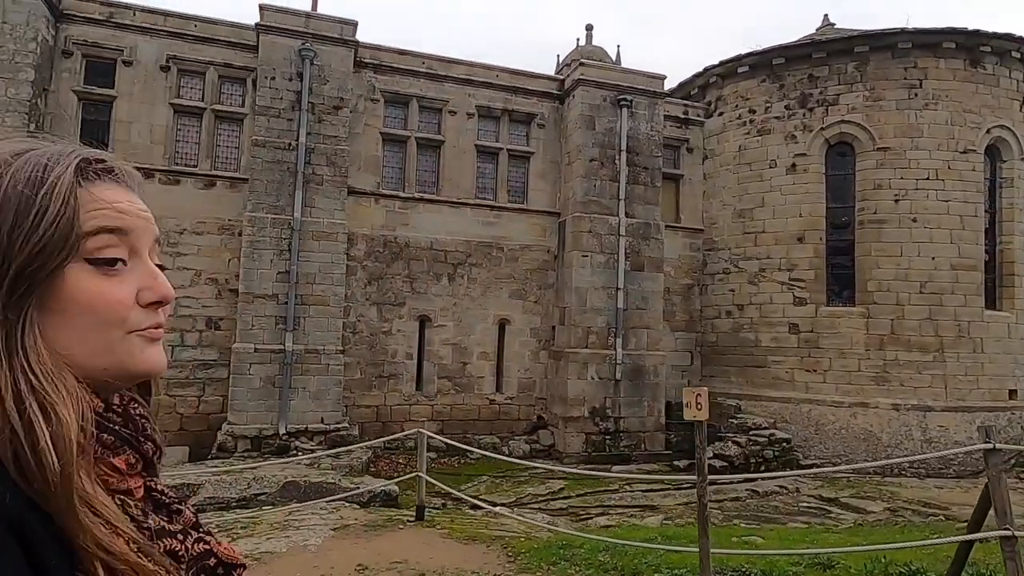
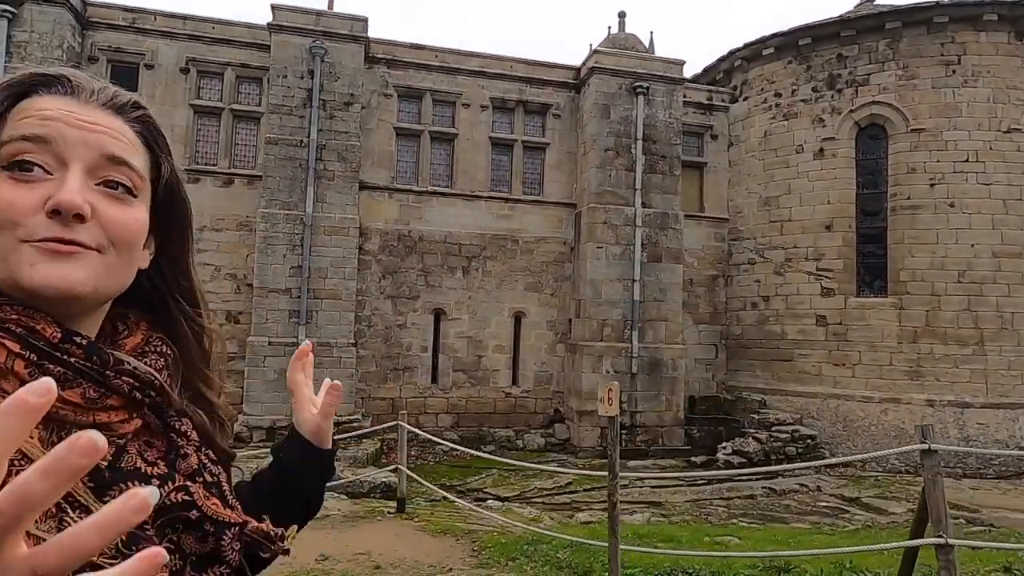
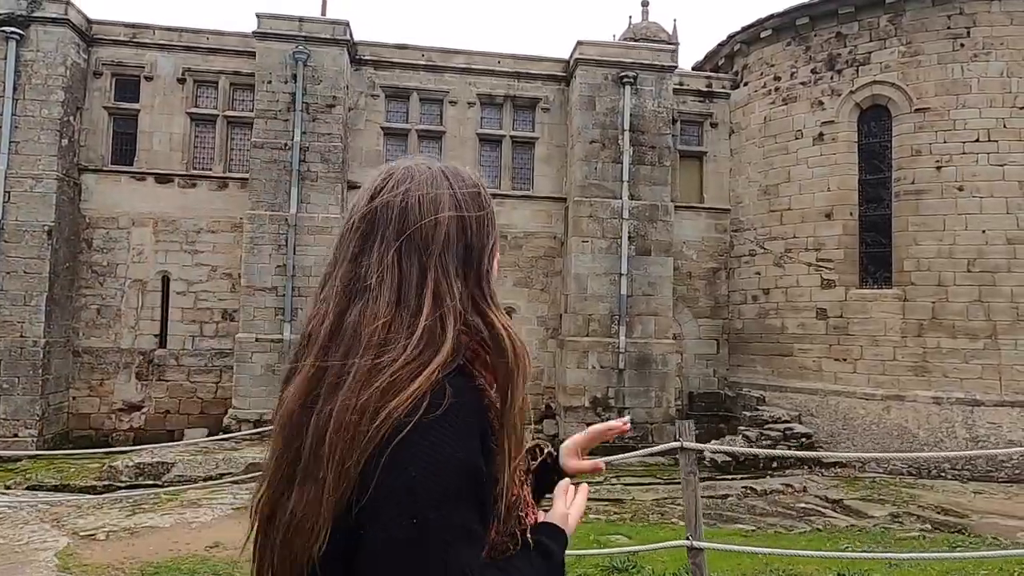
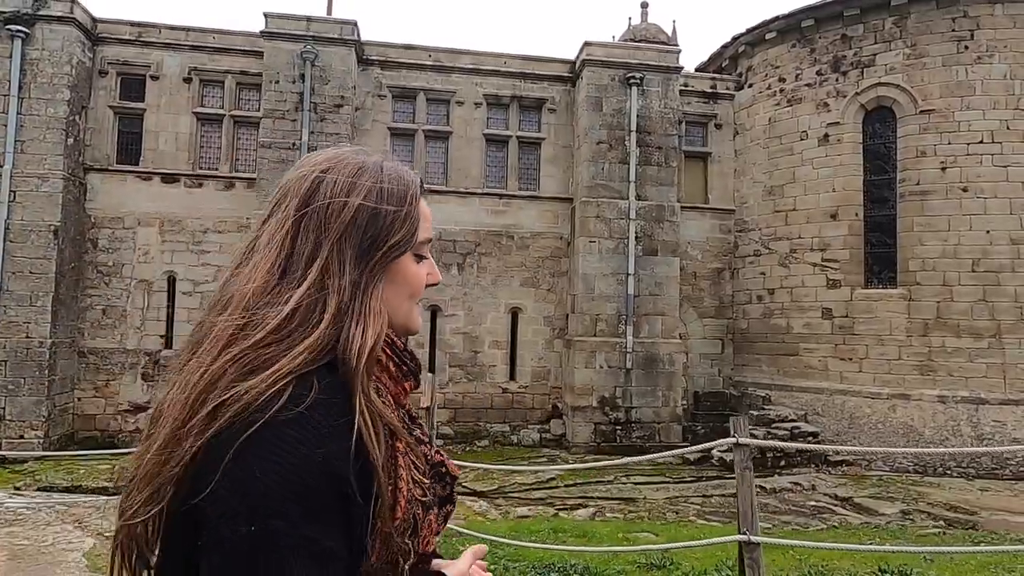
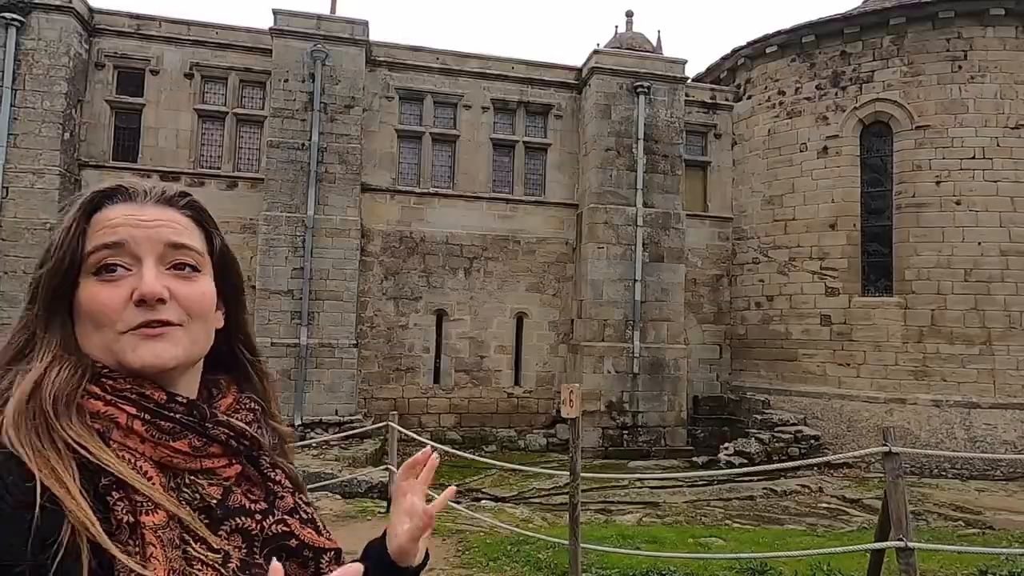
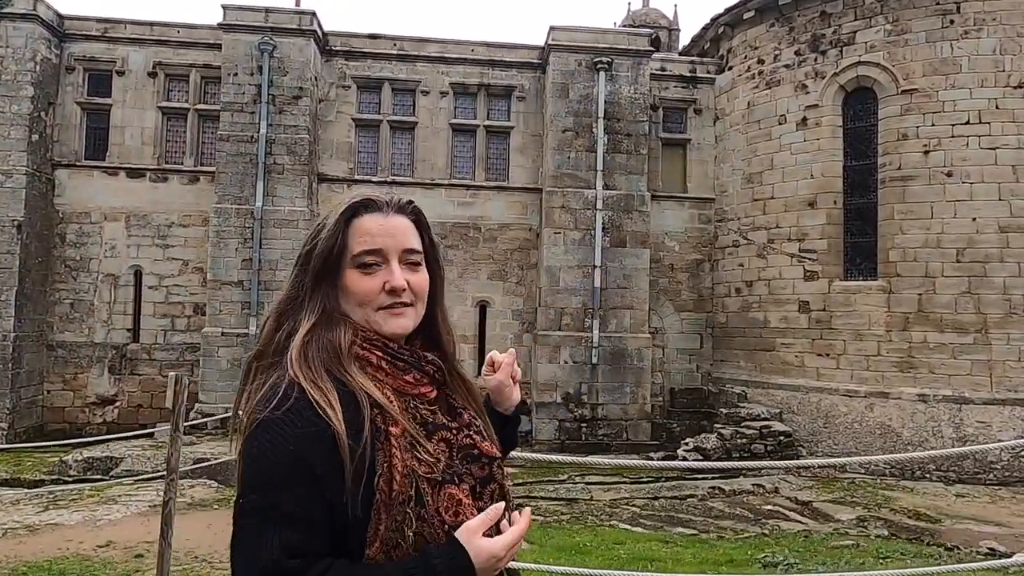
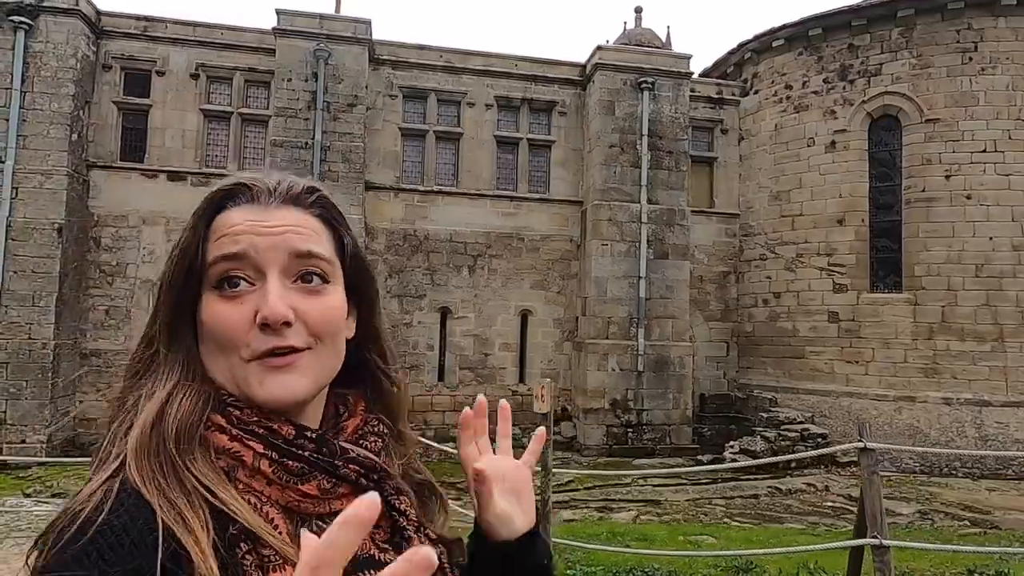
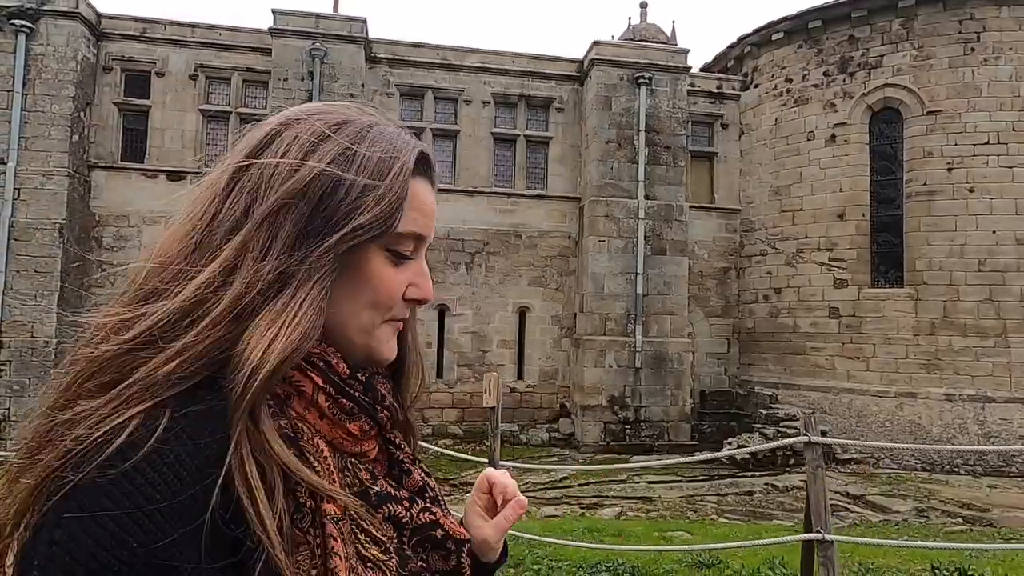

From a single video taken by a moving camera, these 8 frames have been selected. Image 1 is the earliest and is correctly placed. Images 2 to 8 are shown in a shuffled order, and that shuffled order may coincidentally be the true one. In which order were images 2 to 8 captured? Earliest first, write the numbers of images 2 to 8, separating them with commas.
2, 5, 7, 8, 4, 3, 6
